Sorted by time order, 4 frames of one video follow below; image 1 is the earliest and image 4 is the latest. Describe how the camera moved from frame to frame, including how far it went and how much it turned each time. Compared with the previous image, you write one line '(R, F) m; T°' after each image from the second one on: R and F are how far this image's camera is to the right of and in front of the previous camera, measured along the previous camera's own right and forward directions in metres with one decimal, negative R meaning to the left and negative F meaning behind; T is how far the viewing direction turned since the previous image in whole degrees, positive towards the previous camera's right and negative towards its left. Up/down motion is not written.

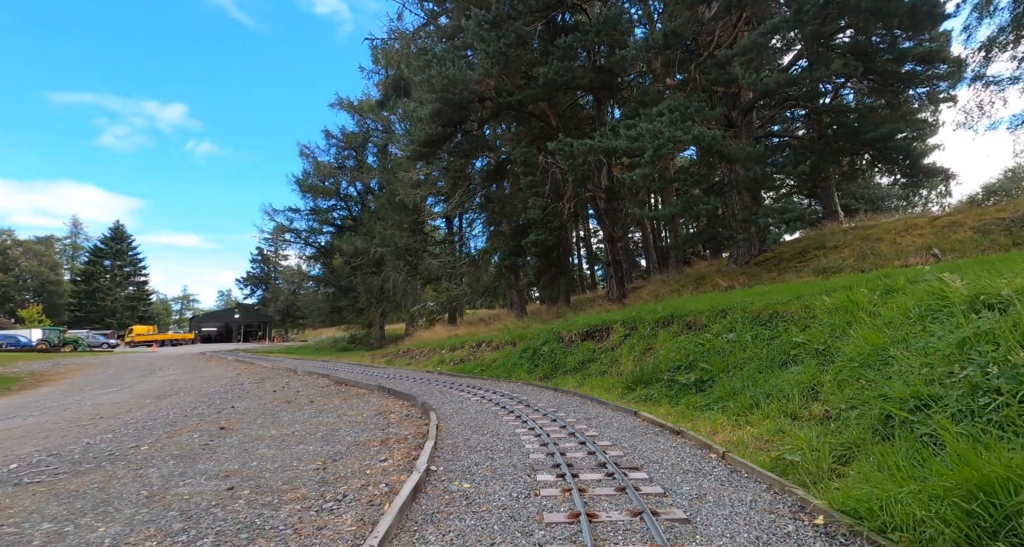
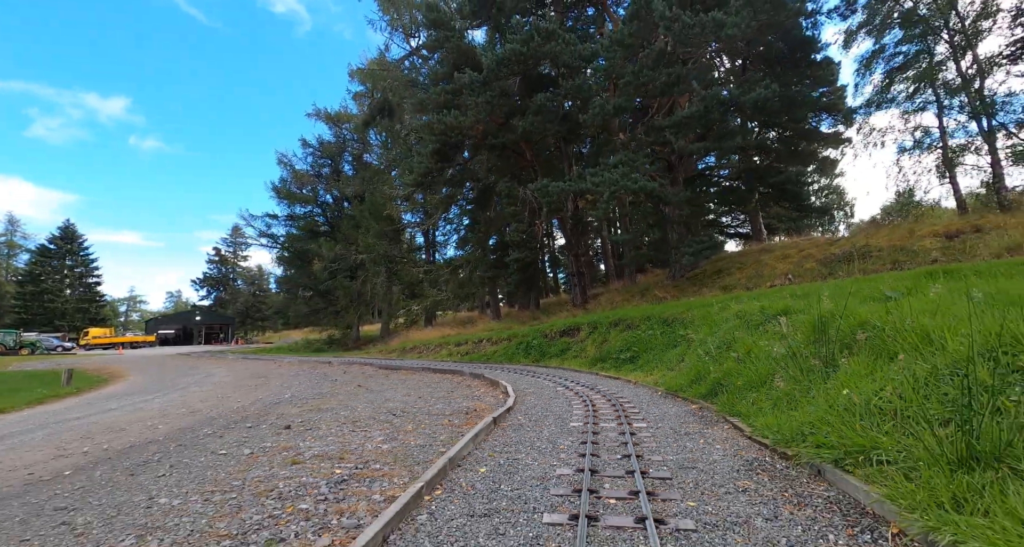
(-1.4, -5.1) m; +5°
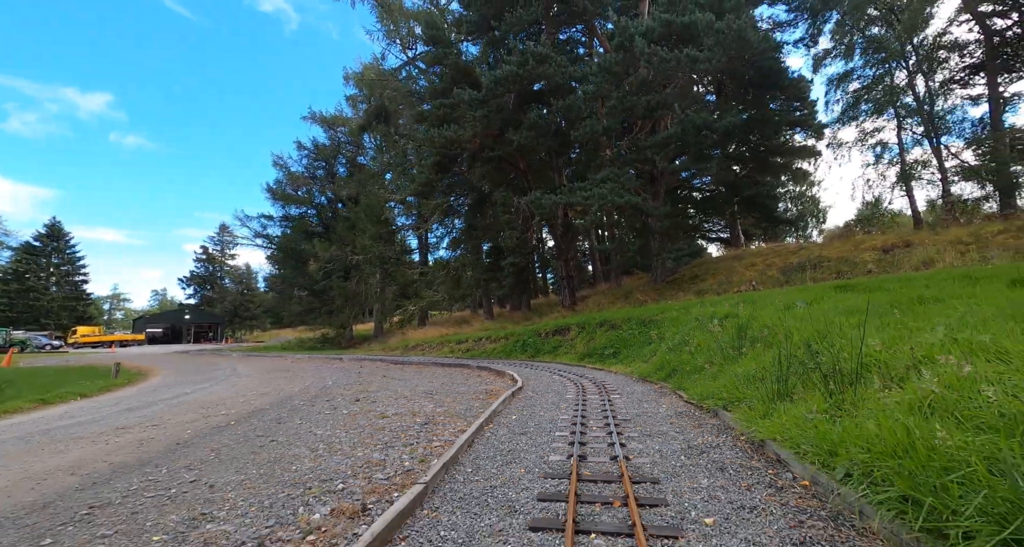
(-0.4, -2.2) m; +1°
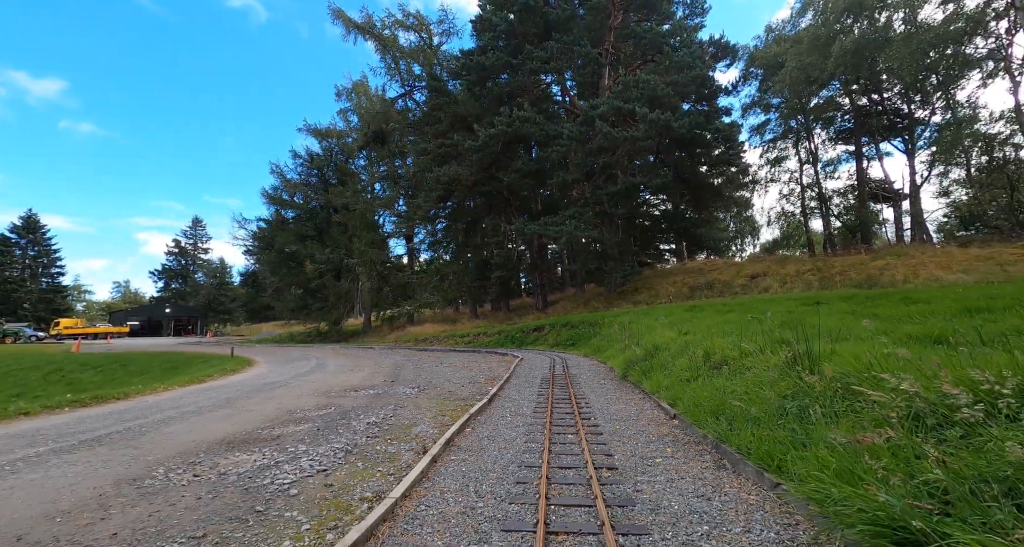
(-1.3, -7.9) m; +4°
